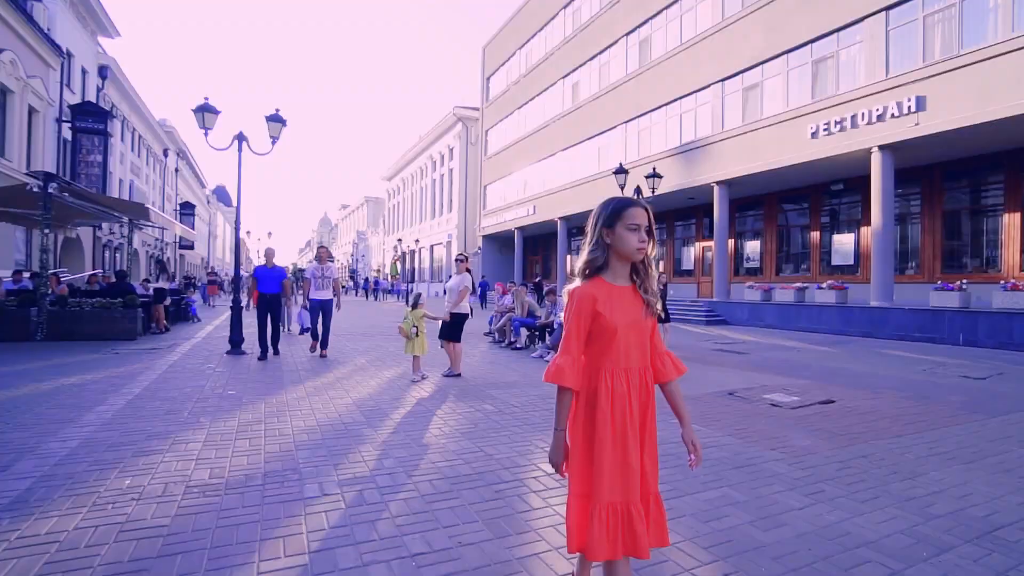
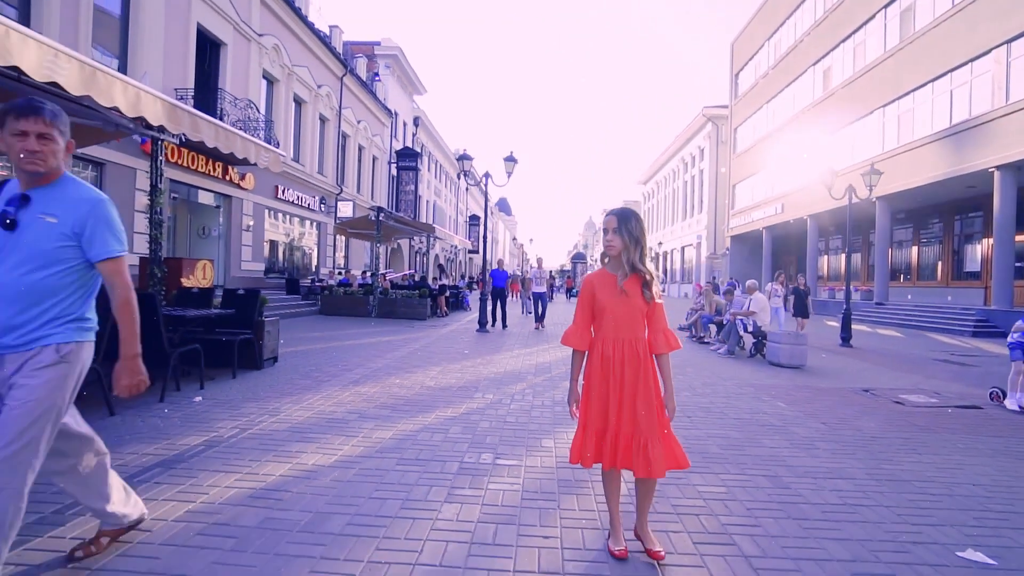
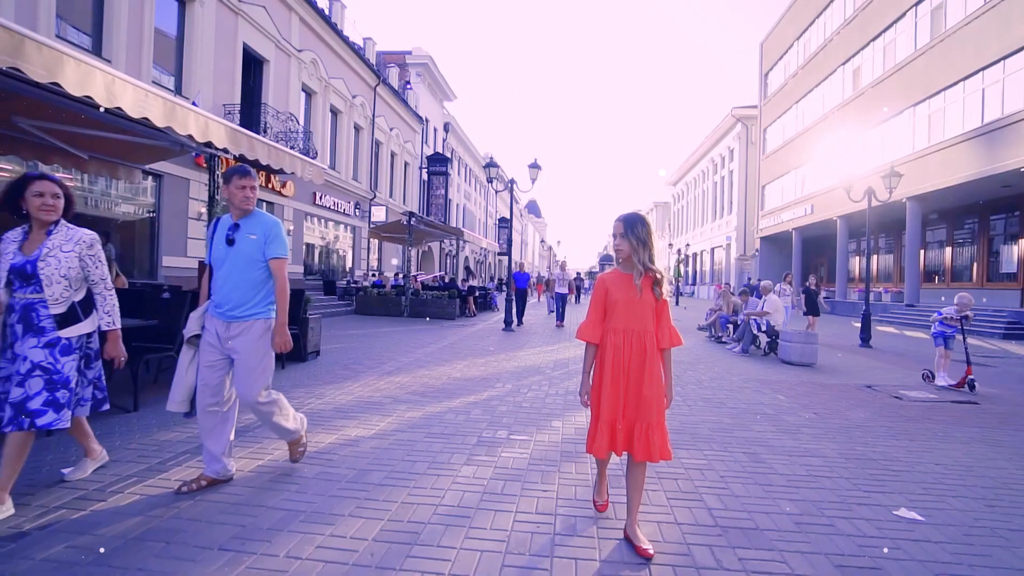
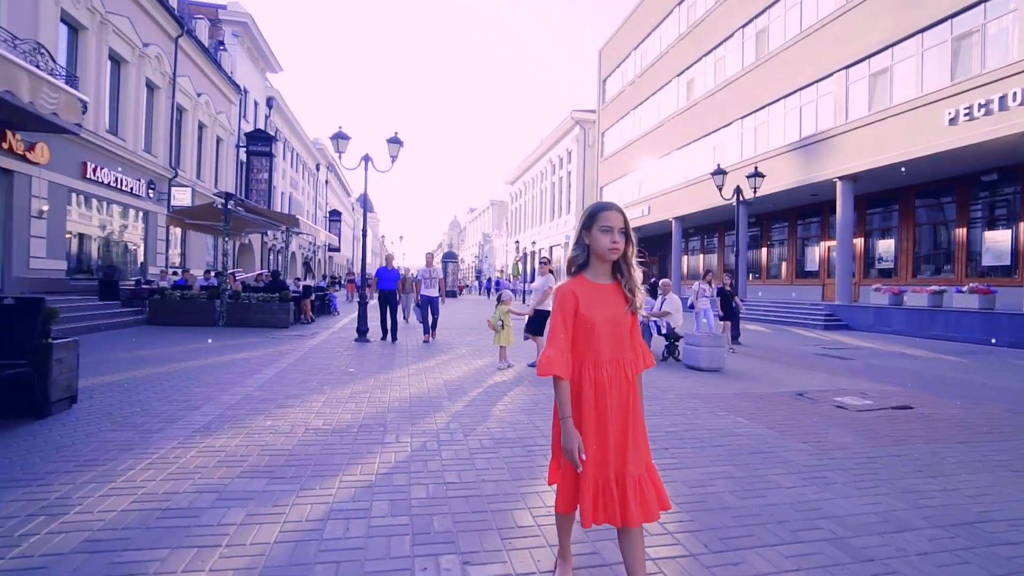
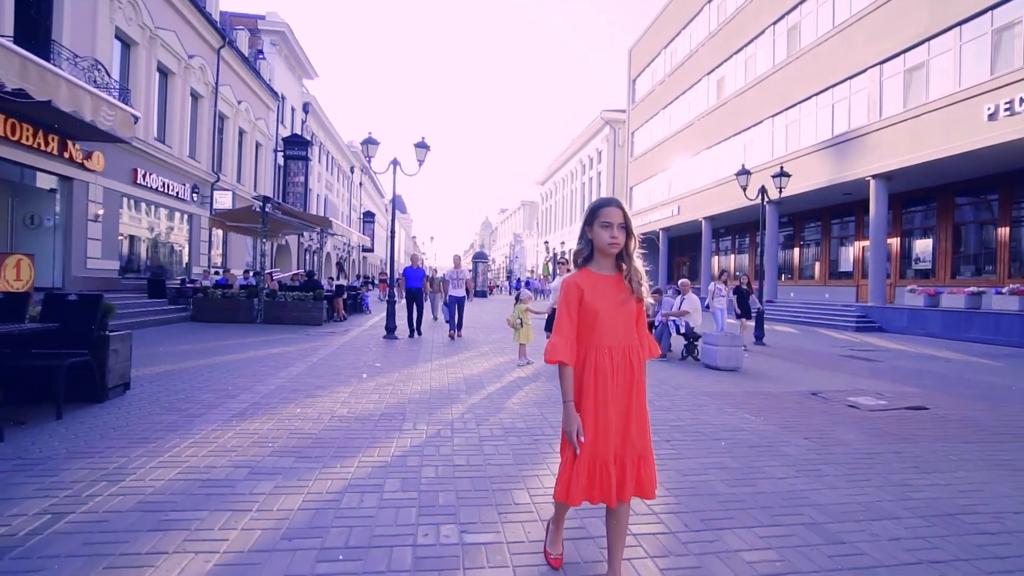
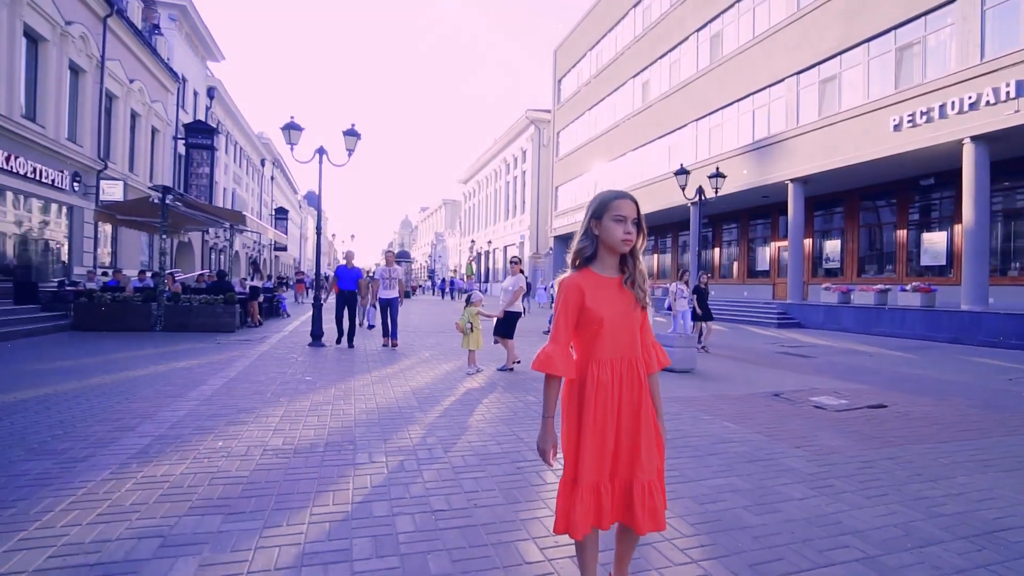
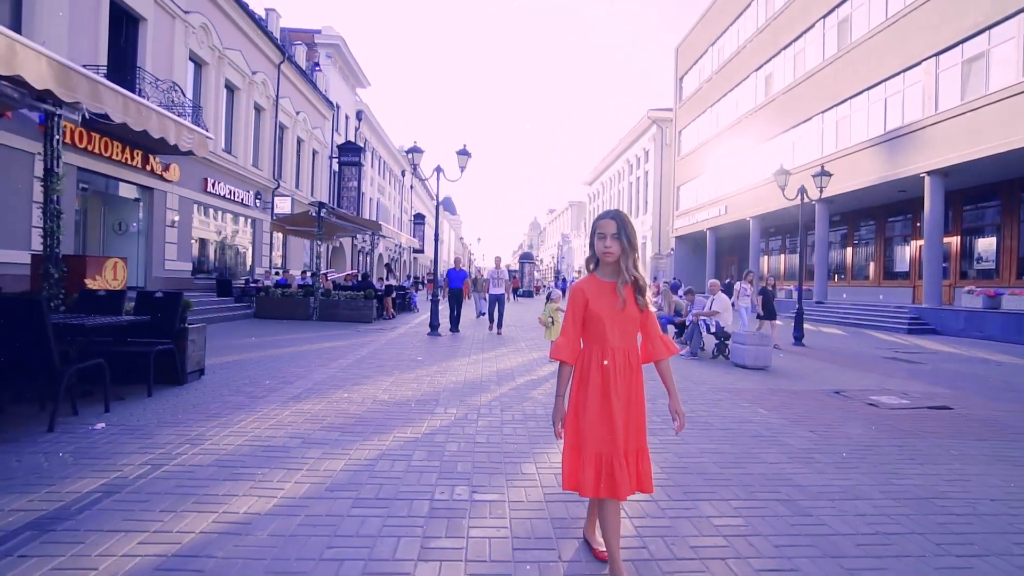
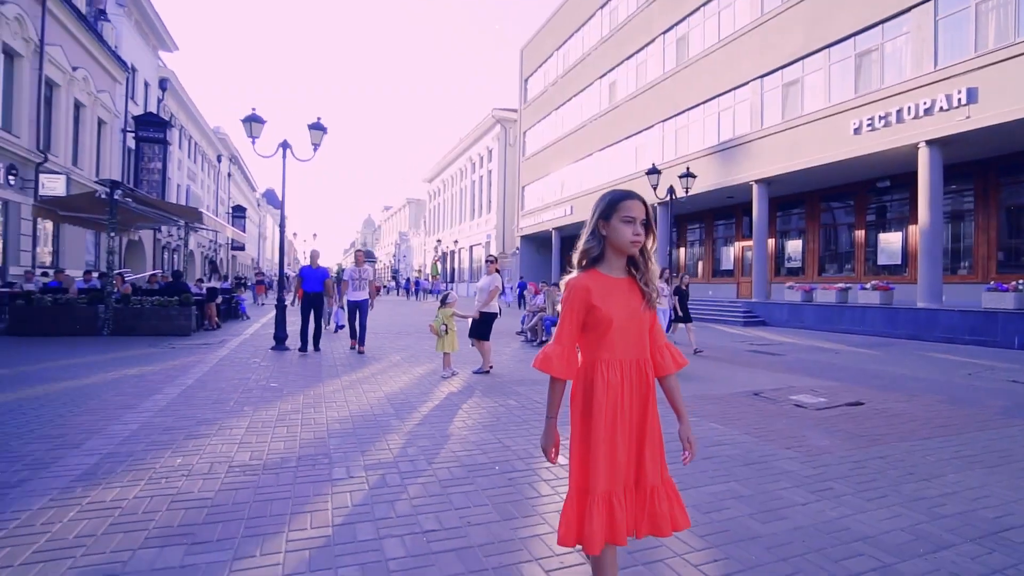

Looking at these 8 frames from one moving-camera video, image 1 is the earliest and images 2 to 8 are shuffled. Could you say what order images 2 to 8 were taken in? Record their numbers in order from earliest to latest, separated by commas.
8, 6, 4, 5, 7, 2, 3
